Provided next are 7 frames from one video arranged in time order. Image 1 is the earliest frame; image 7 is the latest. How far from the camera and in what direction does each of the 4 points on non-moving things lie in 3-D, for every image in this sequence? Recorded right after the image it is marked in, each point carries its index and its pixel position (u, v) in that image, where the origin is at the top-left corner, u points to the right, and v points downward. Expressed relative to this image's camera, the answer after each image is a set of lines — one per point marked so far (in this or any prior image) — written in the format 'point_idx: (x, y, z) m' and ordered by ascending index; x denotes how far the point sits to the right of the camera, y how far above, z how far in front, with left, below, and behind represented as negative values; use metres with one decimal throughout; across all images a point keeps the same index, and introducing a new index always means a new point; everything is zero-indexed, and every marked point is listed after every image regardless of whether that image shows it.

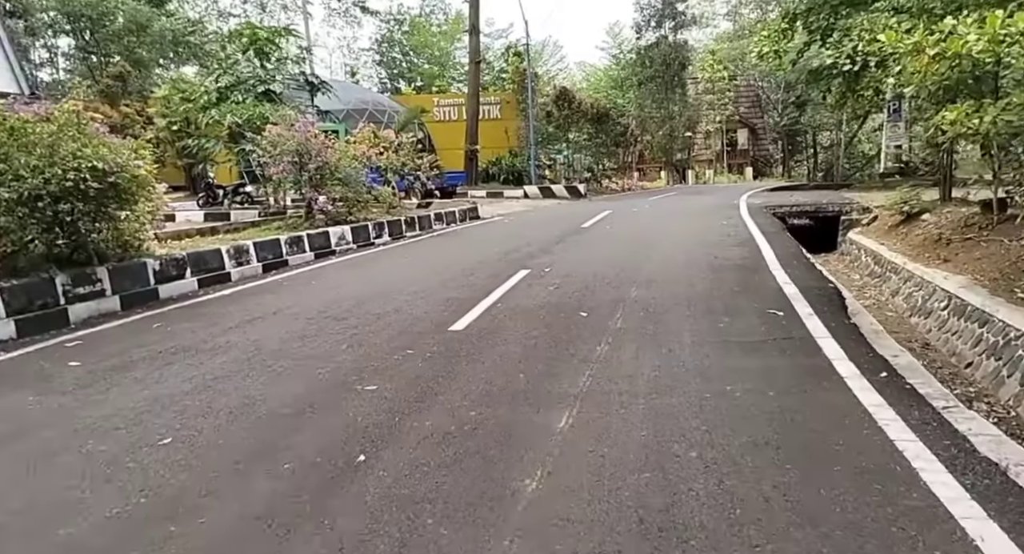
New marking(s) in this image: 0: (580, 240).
0: (+1.0, +0.5, +11.0) m
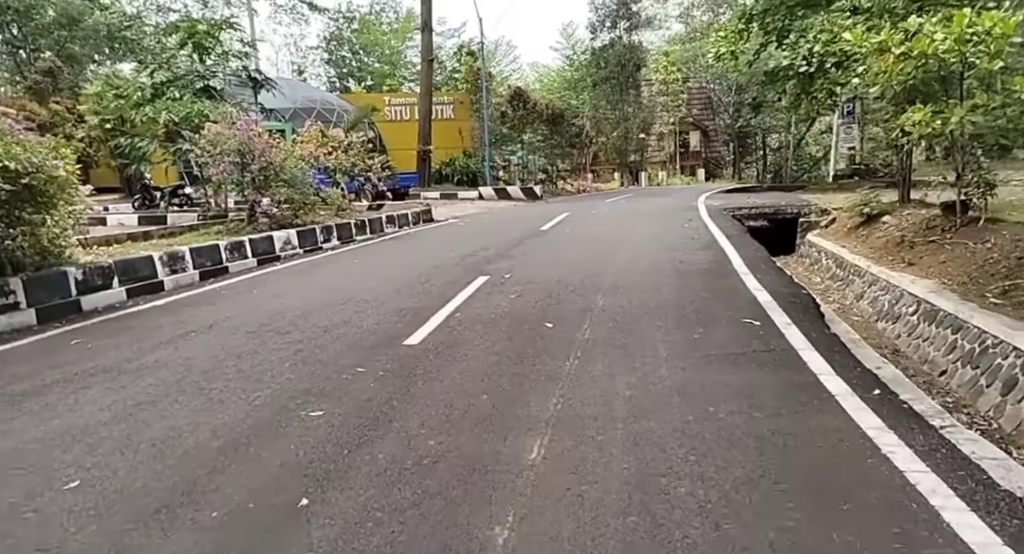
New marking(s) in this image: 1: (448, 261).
0: (+0.4, +0.4, +10.6) m
1: (-0.8, +0.2, +9.8) m
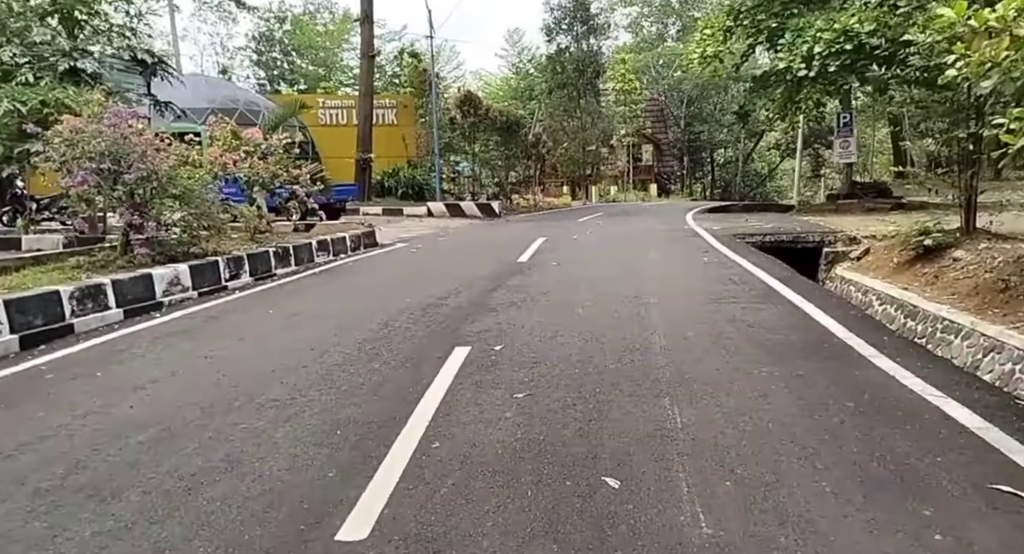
0: (+0.1, -0.1, +7.8) m
1: (-1.0, -0.3, +6.9) m
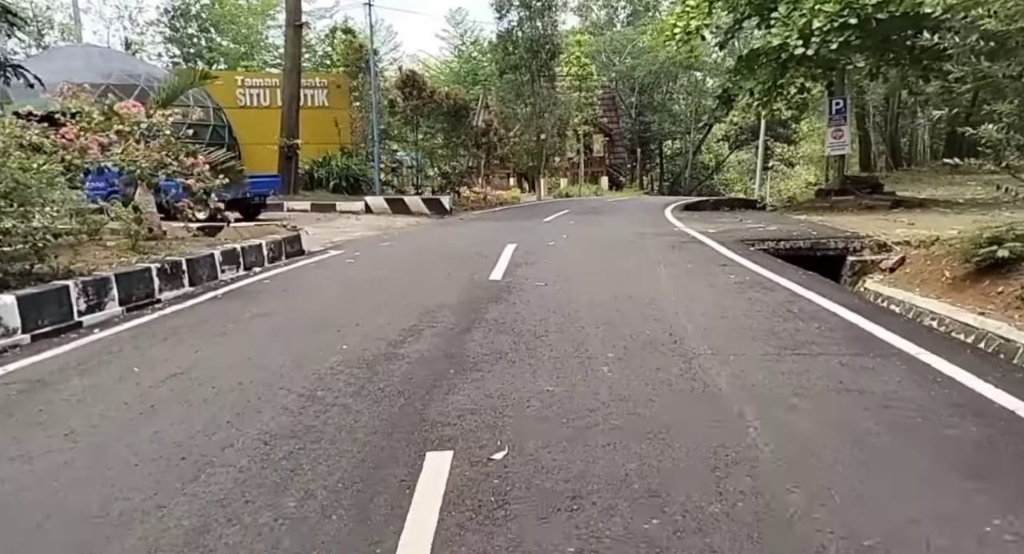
0: (0.0, -0.3, +5.6) m
1: (-1.1, -0.6, +4.6) m
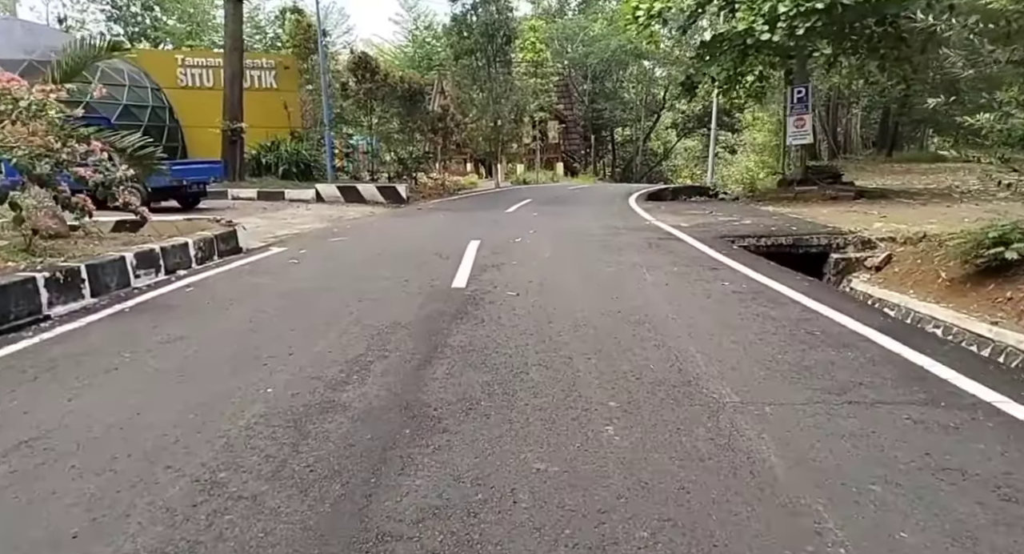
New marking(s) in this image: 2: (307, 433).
0: (-0.2, -0.5, +4.5) m
1: (-1.2, -0.7, +3.4) m
2: (-1.0, -0.7, +3.7) m
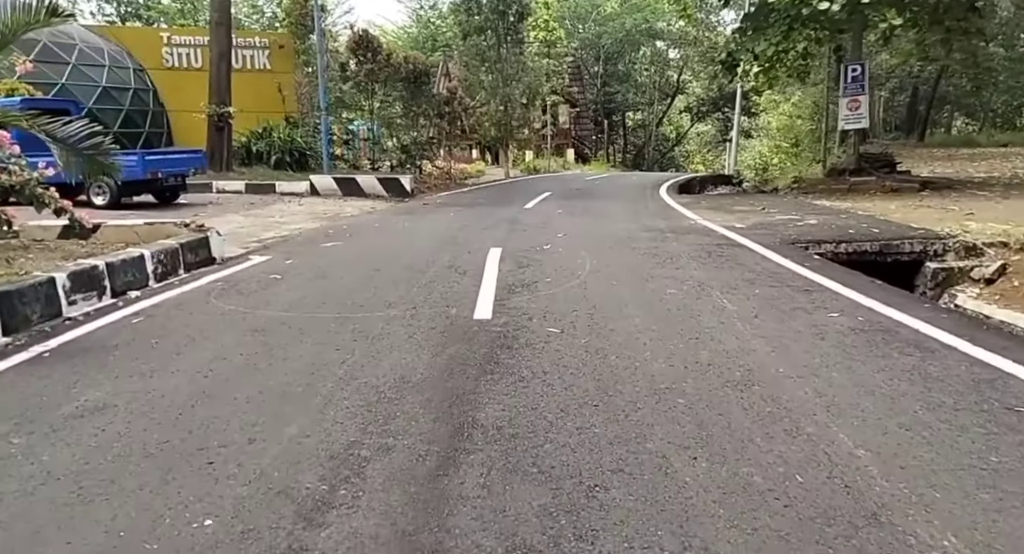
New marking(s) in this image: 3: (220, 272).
0: (+0.1, -0.7, +2.9) m
1: (-0.9, -1.0, +1.9) m
2: (-0.7, -0.9, +2.1) m
3: (-2.8, 0.0, +7.4) m
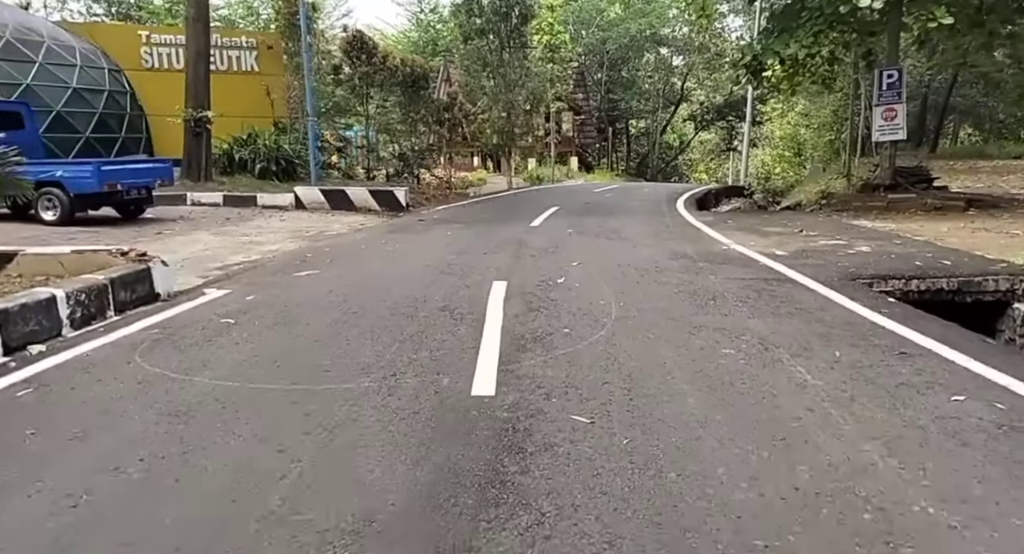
0: (+0.1, -1.0, +1.5) m
1: (-0.9, -1.3, +0.5) m
2: (-0.6, -1.2, +0.7) m
3: (-2.8, -0.3, +6.1) m
